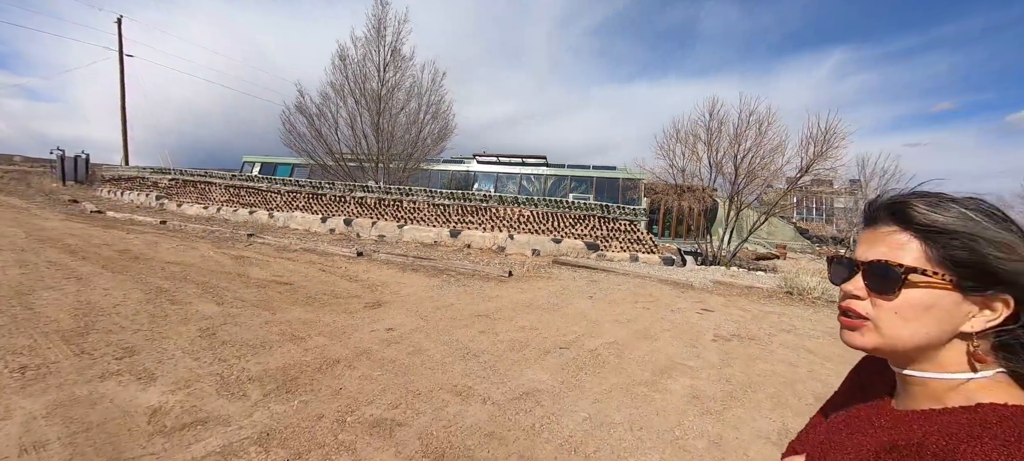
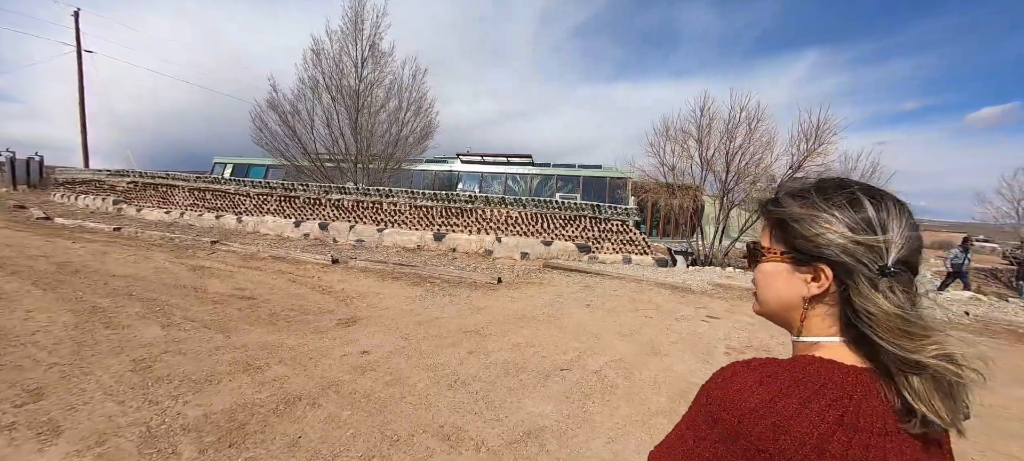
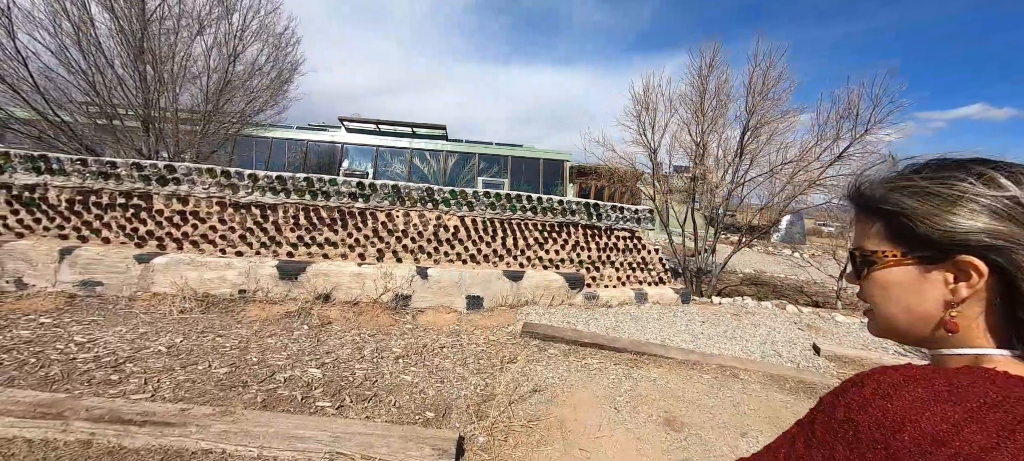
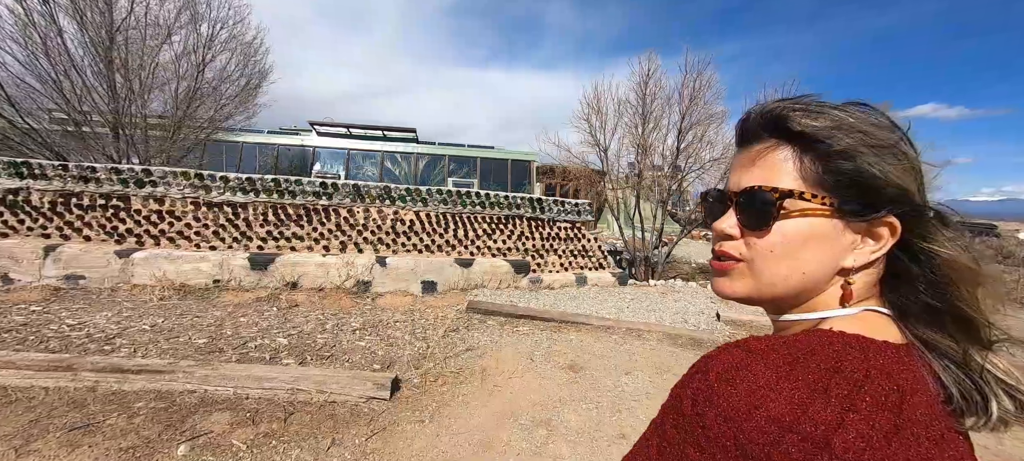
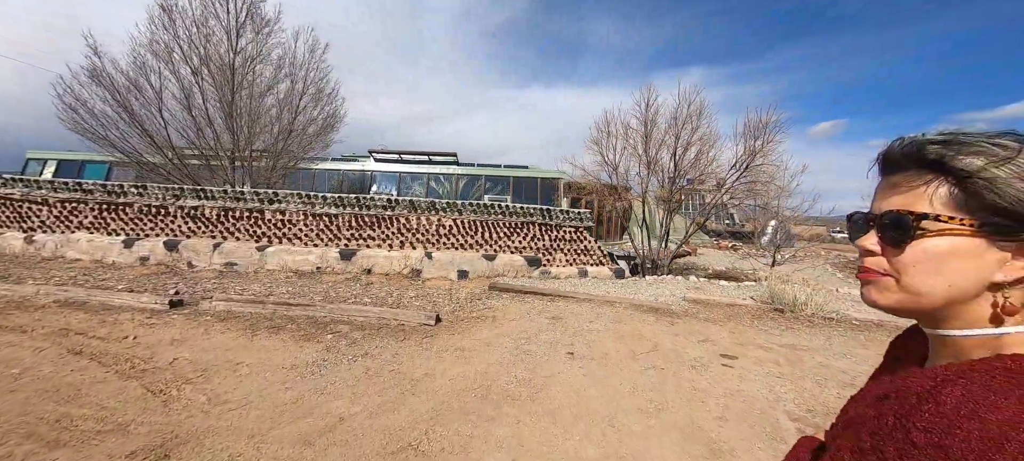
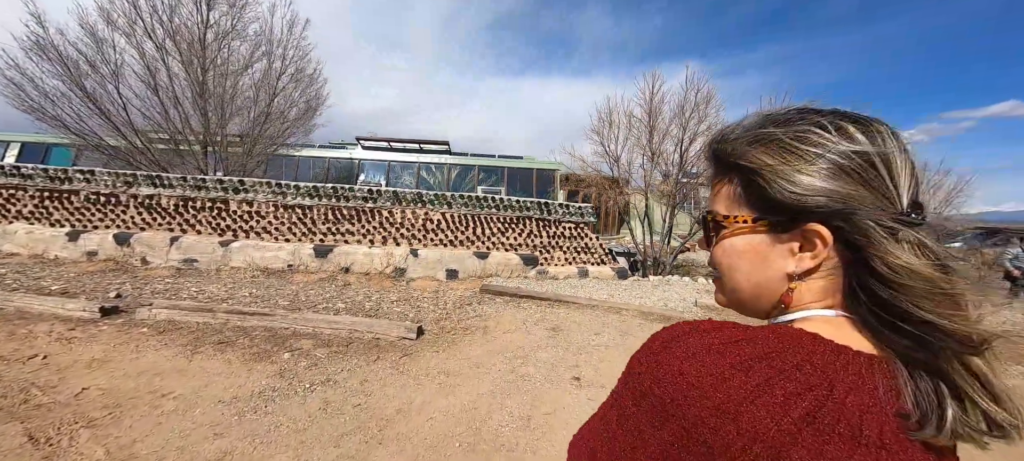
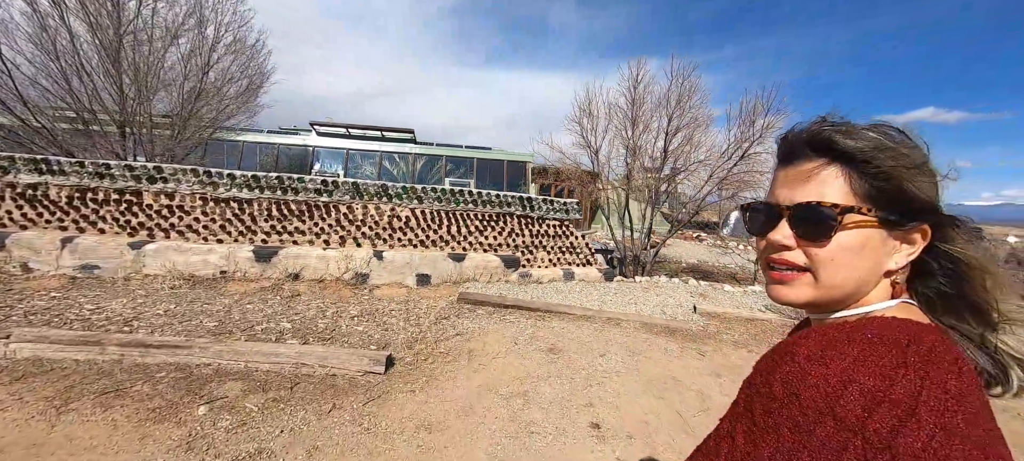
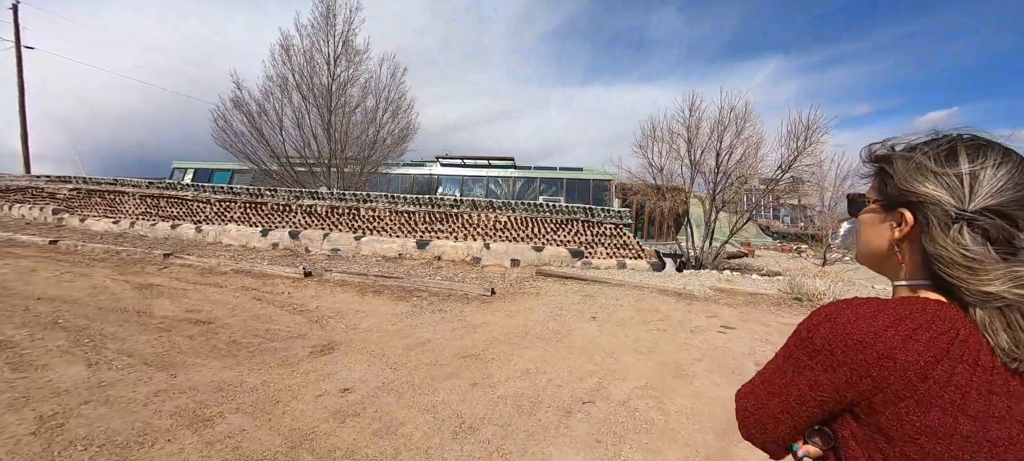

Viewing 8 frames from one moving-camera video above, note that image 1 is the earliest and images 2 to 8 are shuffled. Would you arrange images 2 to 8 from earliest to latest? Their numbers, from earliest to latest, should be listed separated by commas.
2, 8, 5, 6, 7, 4, 3
